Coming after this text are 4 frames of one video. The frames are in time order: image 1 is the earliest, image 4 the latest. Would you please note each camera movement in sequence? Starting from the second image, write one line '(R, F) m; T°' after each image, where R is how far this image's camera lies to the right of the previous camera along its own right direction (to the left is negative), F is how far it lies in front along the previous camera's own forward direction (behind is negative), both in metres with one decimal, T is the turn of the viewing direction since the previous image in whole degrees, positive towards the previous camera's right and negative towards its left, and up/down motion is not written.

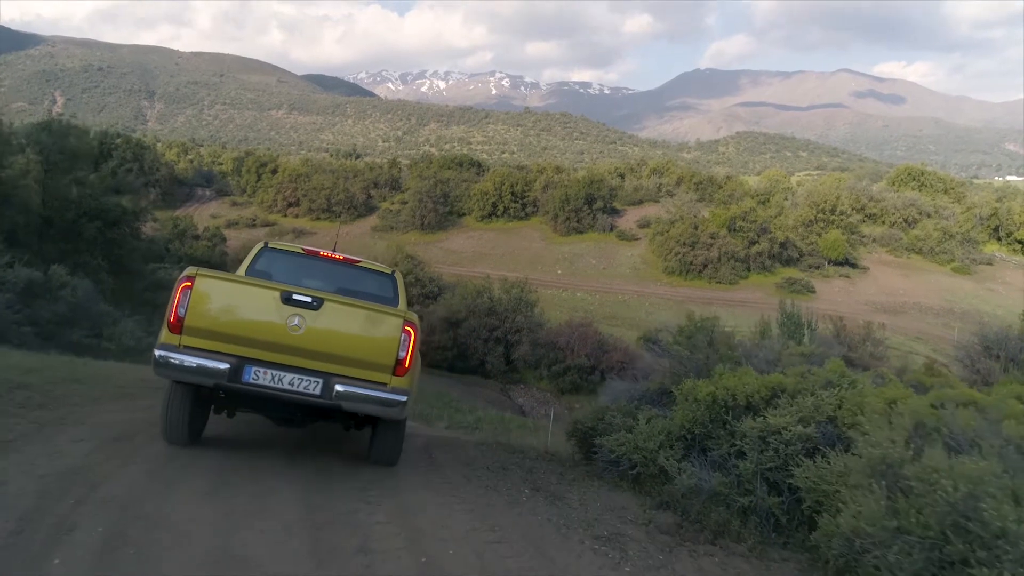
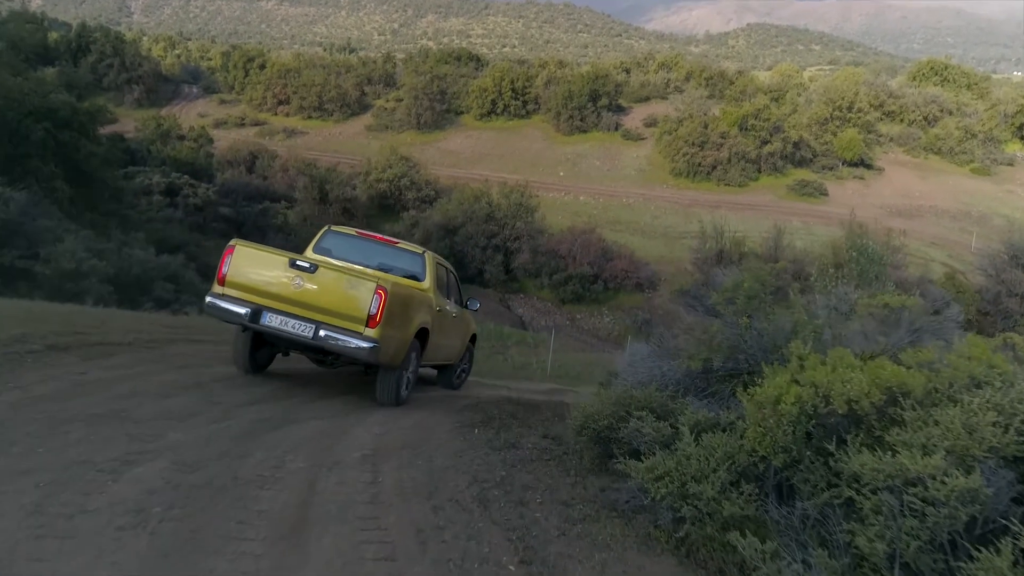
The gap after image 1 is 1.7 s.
(+0.1, +2.1) m; 0°
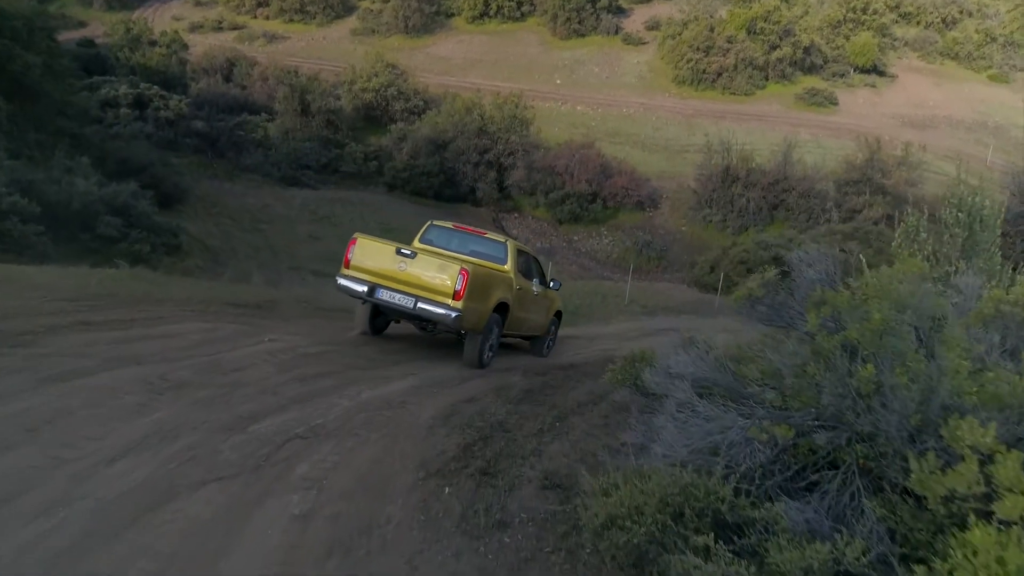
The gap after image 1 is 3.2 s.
(+0.1, +1.8) m; 0°
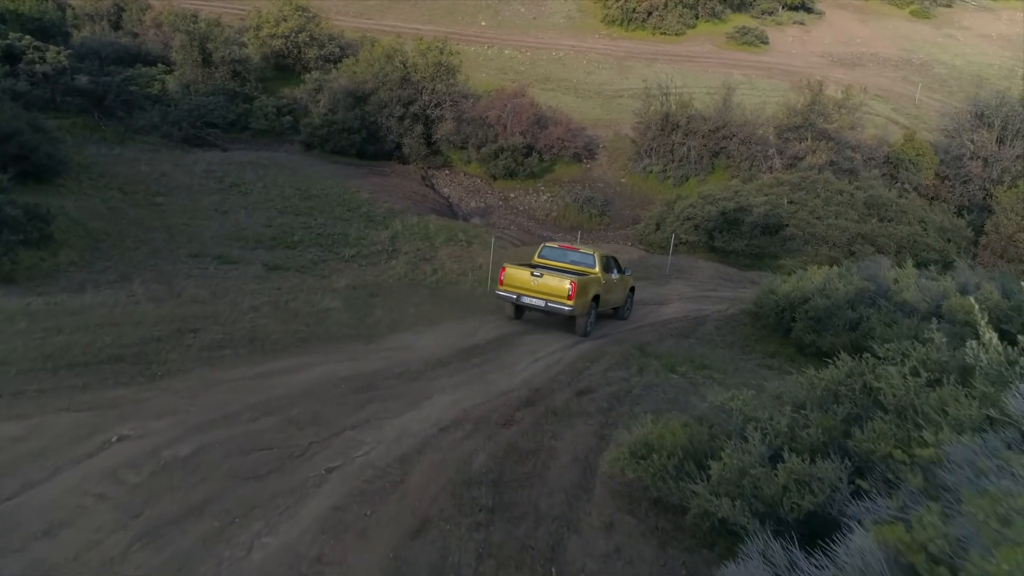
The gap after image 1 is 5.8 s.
(-0.2, +2.1) m; +5°
